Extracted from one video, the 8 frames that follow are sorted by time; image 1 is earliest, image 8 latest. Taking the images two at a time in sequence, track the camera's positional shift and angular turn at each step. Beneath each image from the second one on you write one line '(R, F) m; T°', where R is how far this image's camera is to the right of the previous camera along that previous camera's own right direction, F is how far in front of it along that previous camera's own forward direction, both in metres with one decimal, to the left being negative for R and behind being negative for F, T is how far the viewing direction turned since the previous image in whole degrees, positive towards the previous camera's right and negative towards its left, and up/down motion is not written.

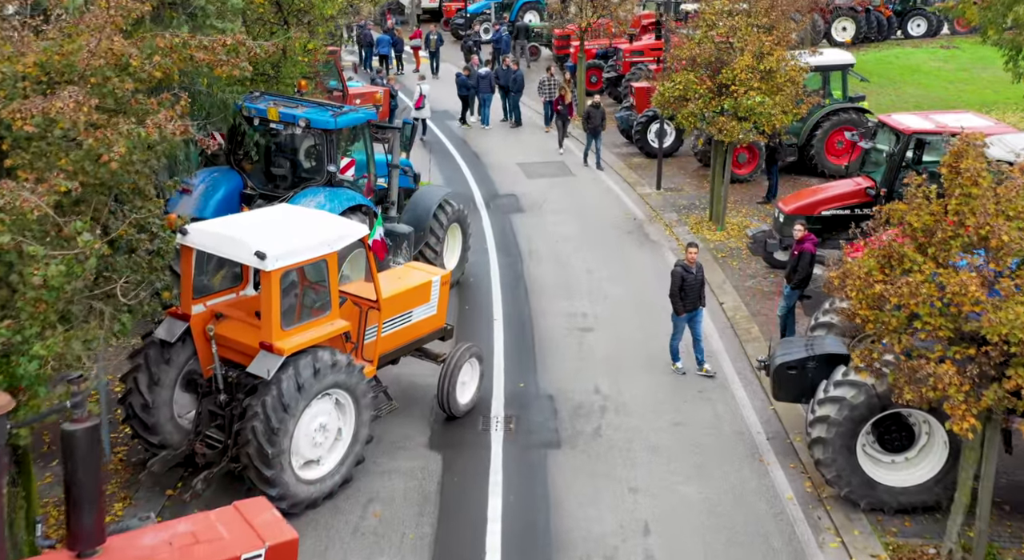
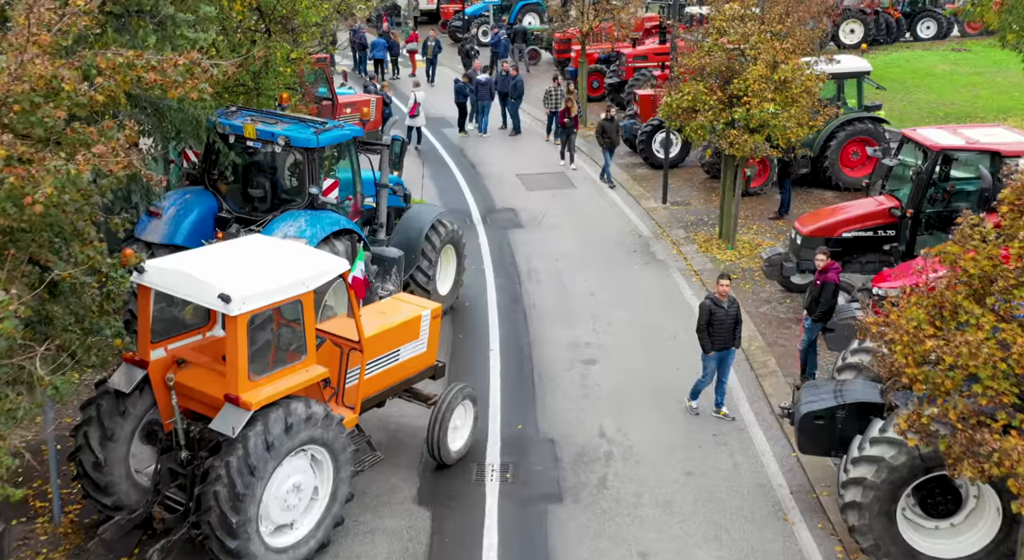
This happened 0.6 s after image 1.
(0.0, +0.9) m; 0°
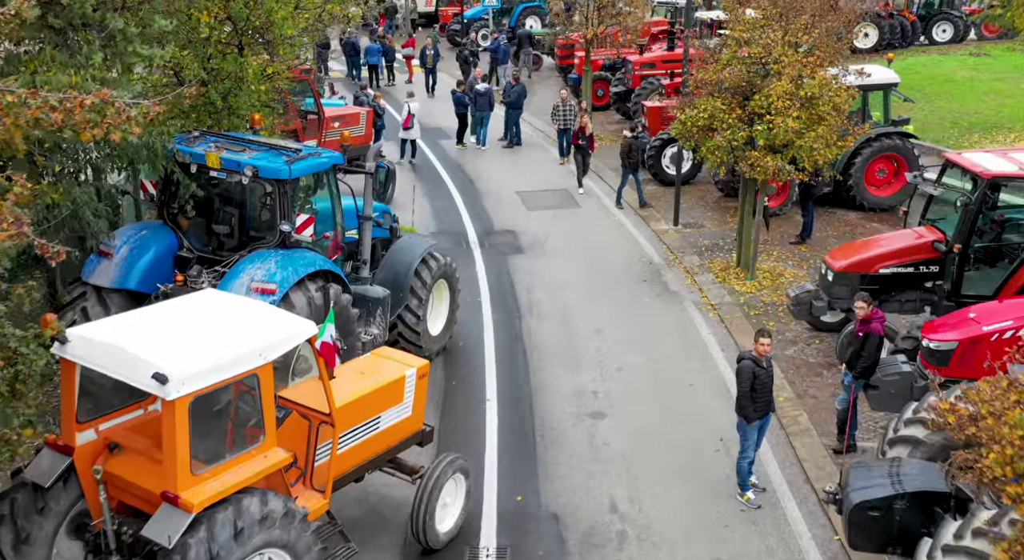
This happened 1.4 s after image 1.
(0.0, +1.3) m; 0°
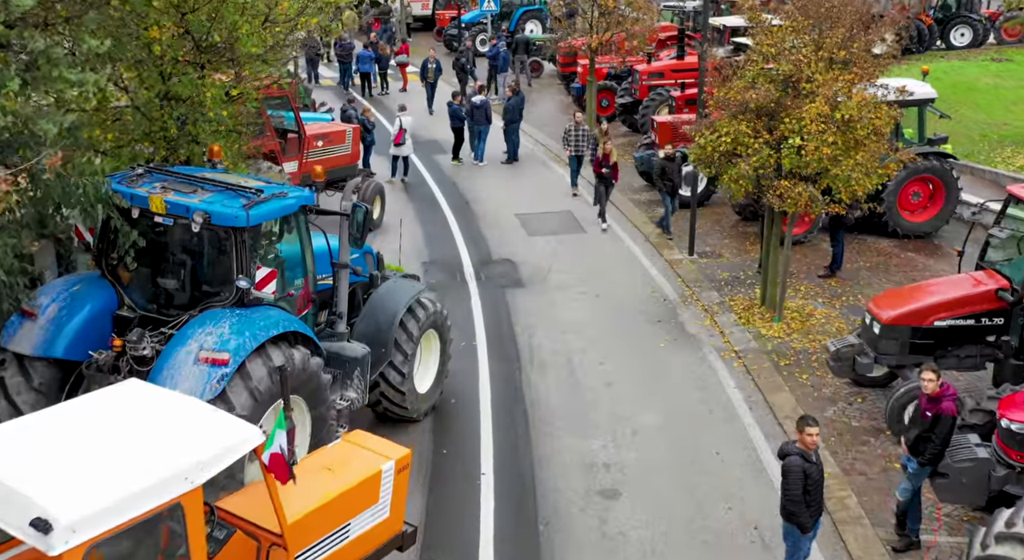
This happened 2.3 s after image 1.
(0.0, +1.5) m; 0°
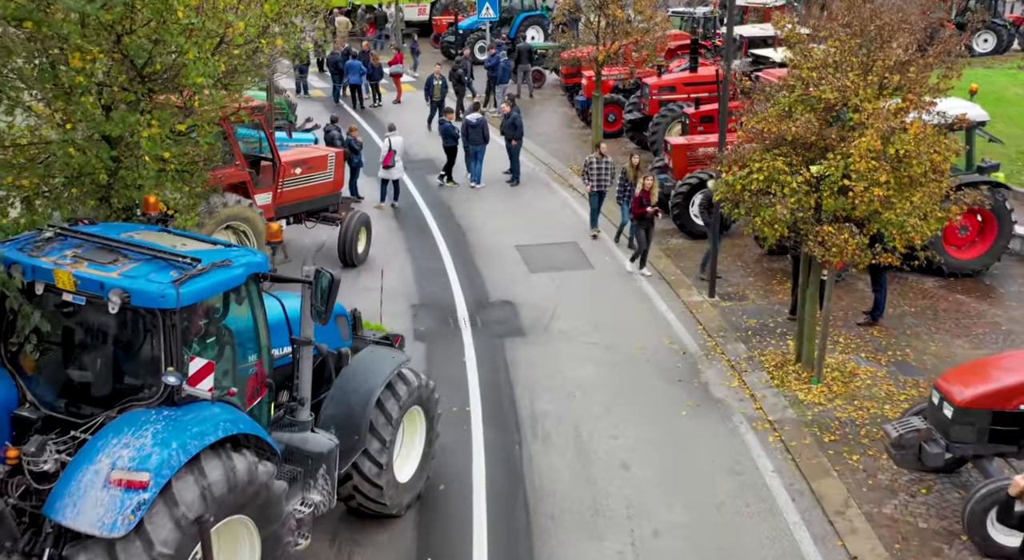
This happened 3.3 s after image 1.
(0.0, +1.6) m; 0°
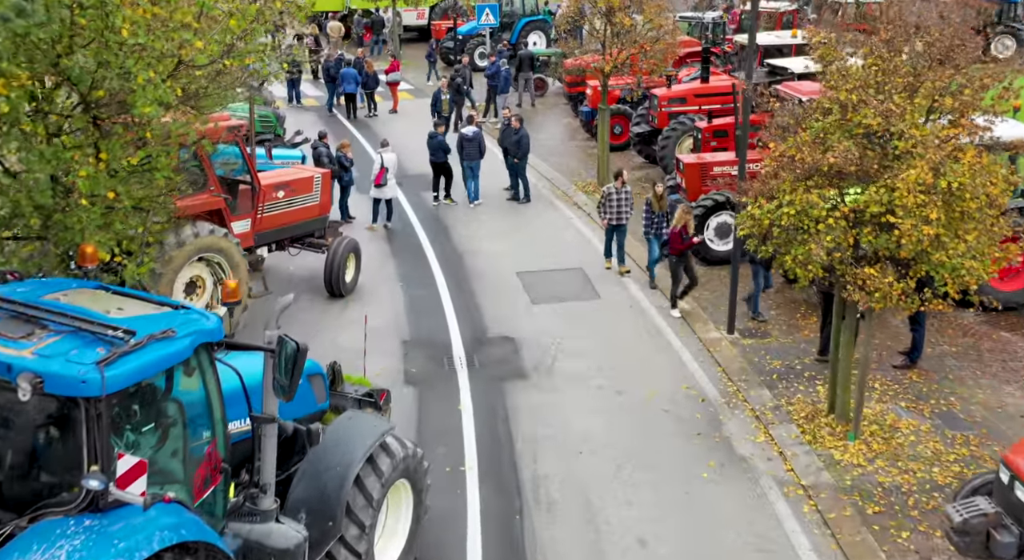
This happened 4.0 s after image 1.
(0.0, +1.2) m; 0°
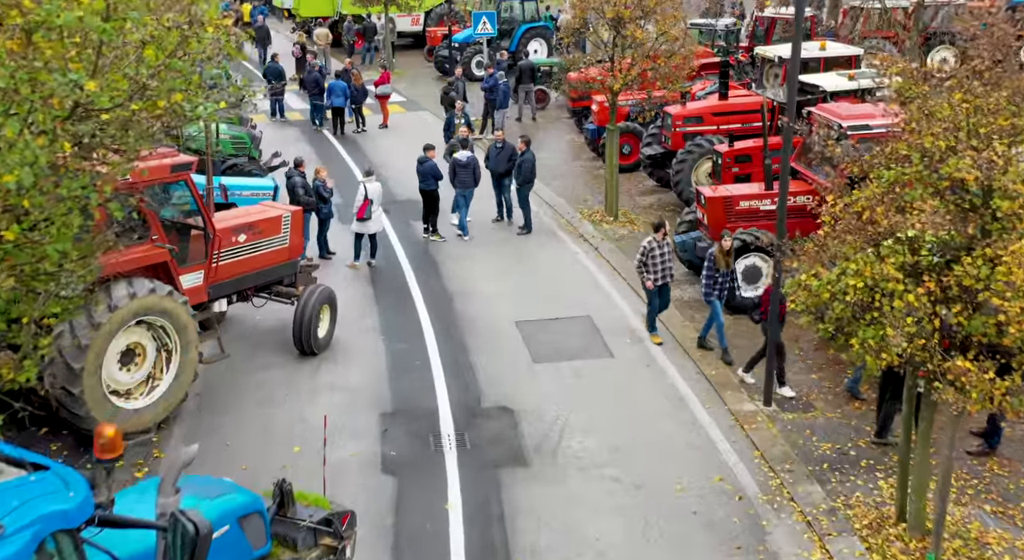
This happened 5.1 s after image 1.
(0.0, +1.9) m; 0°
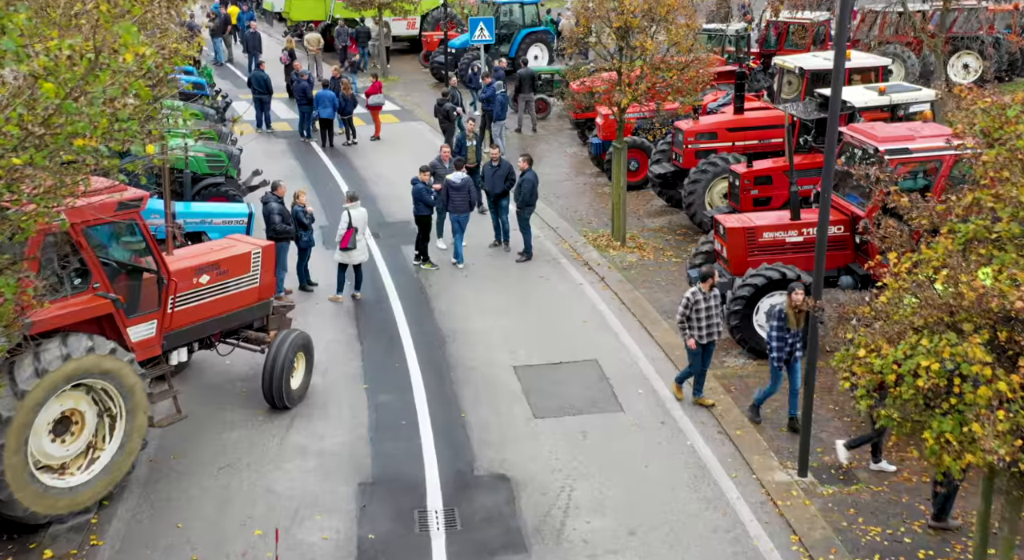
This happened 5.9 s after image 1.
(0.0, +1.4) m; 0°
